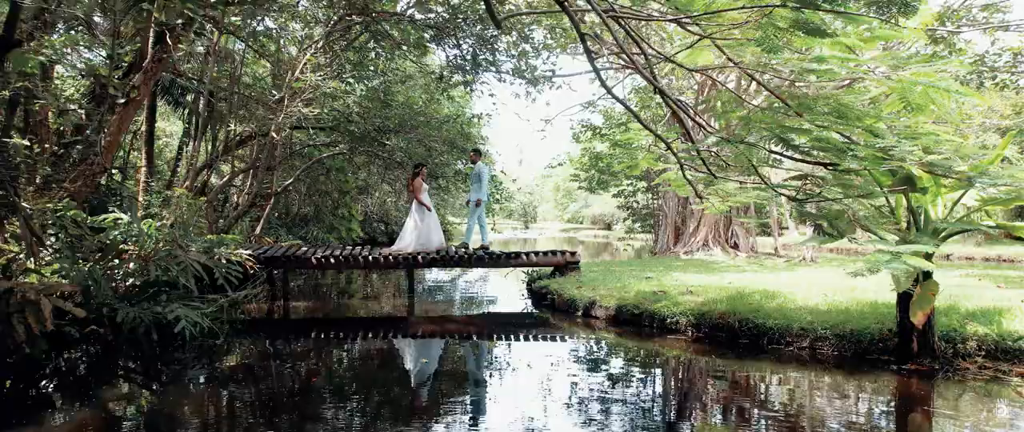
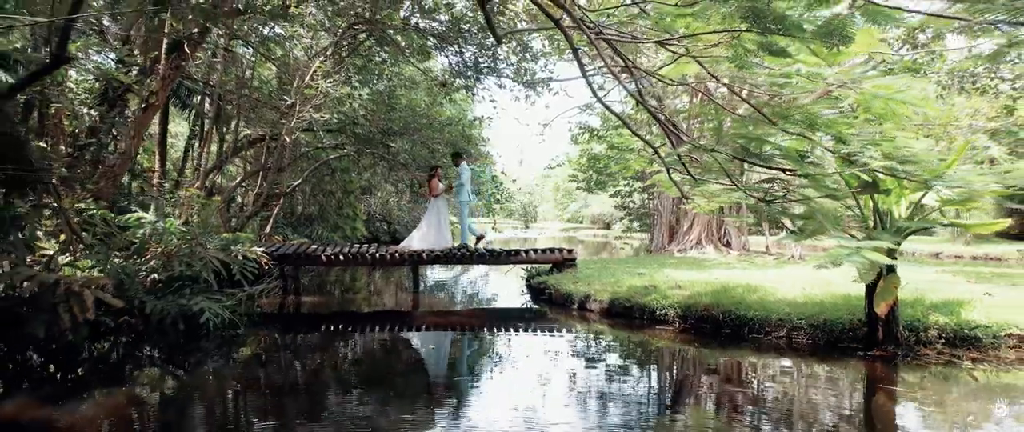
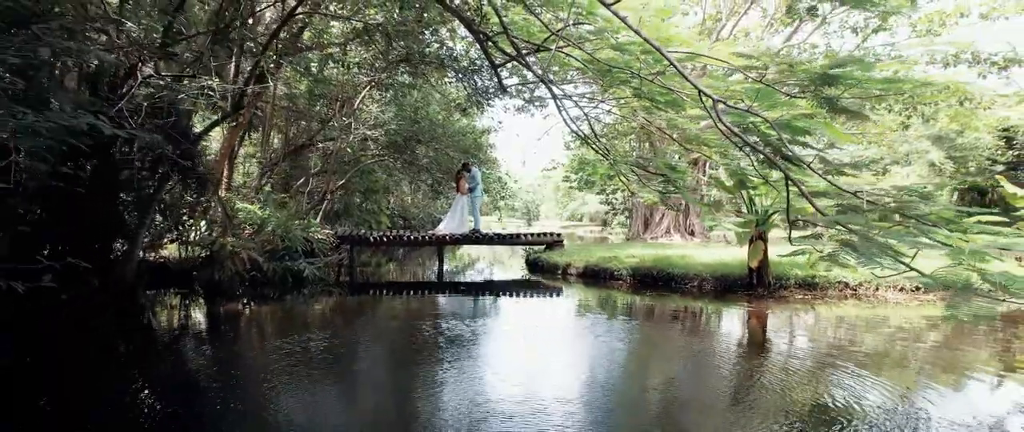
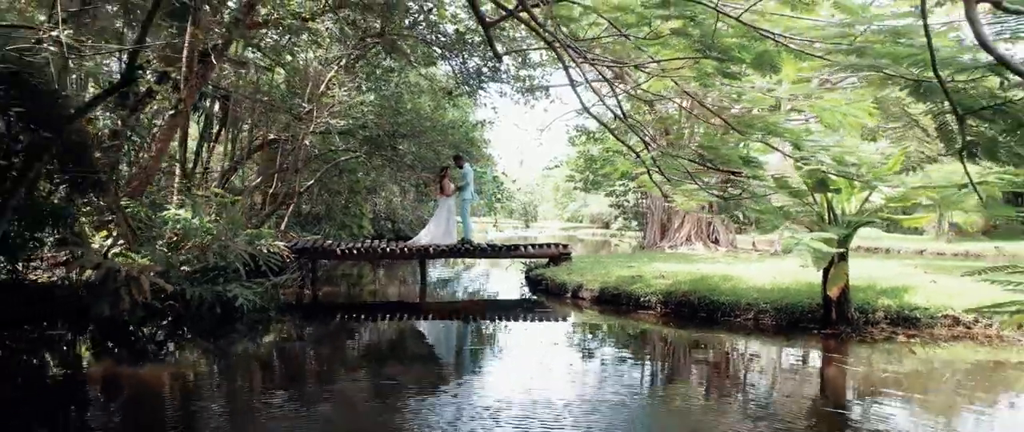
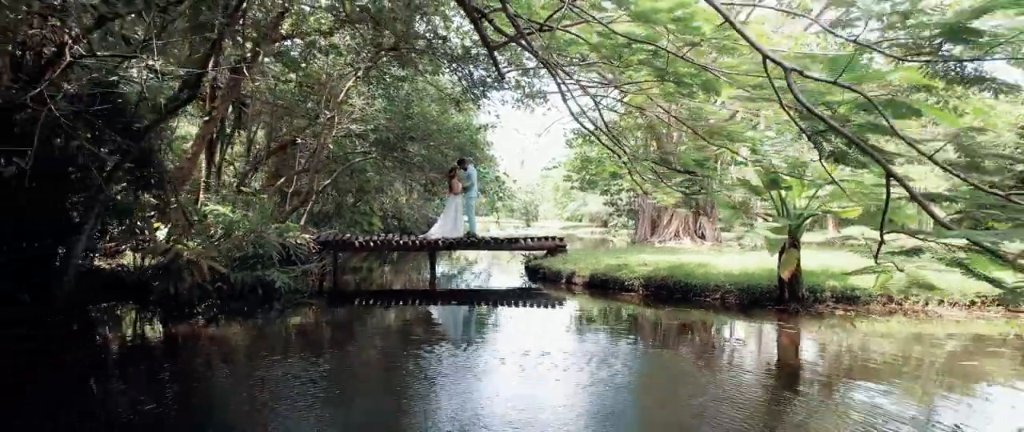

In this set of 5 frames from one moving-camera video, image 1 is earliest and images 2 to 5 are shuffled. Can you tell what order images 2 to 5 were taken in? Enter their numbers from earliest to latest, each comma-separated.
2, 4, 5, 3
